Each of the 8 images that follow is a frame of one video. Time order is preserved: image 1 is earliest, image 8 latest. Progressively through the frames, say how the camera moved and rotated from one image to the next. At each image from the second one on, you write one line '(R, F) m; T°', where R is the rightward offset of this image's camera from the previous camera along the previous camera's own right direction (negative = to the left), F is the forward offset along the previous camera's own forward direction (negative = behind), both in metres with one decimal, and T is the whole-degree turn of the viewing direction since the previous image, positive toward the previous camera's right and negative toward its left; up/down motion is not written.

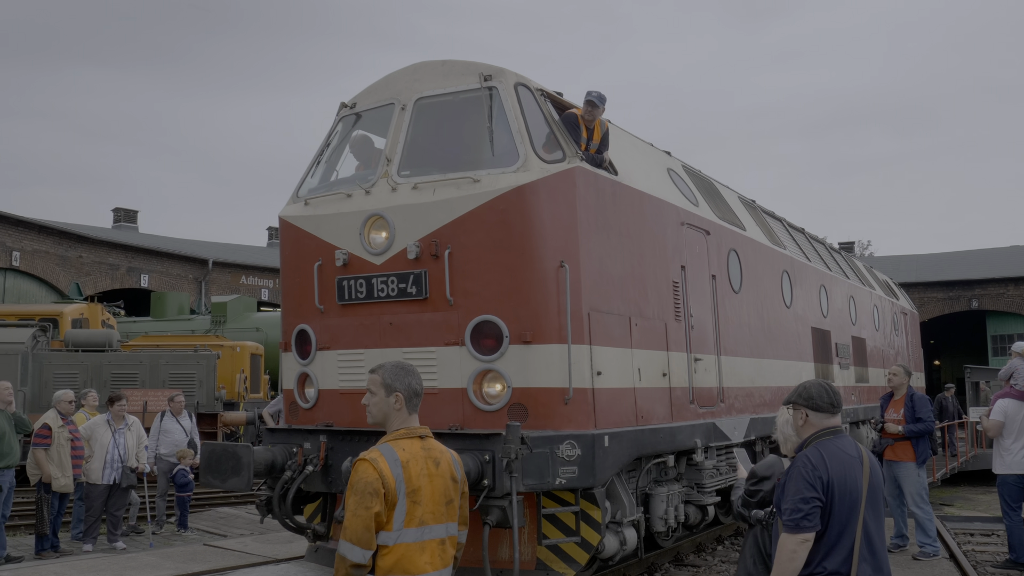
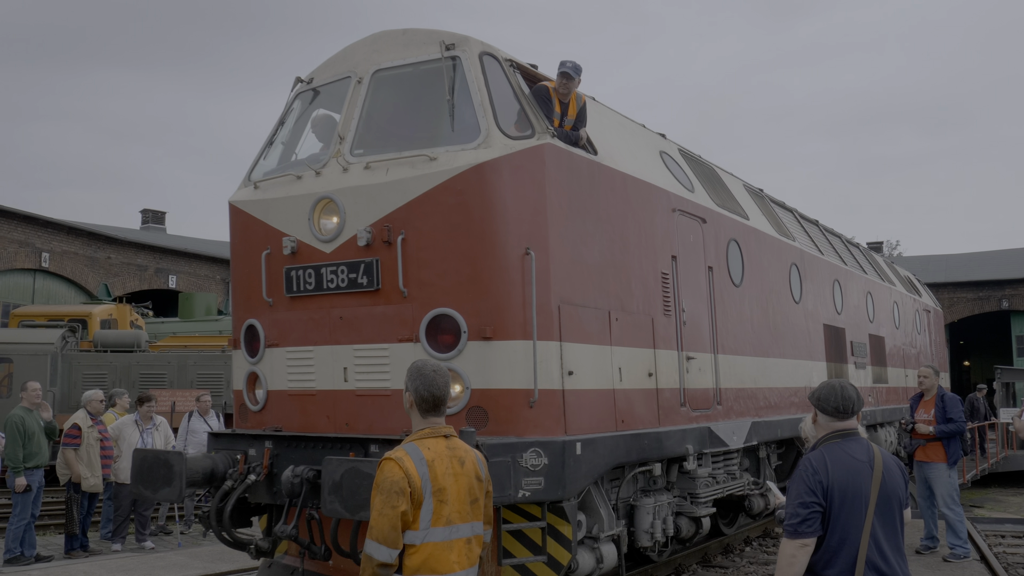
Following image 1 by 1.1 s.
(+0.3, +0.6) m; -1°
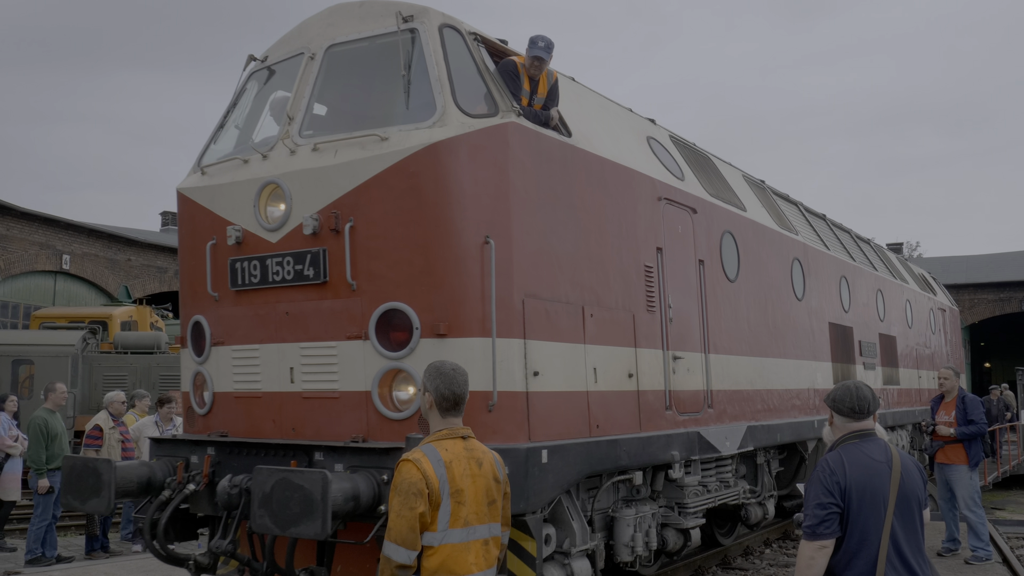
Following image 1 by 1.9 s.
(+0.3, +0.5) m; -1°
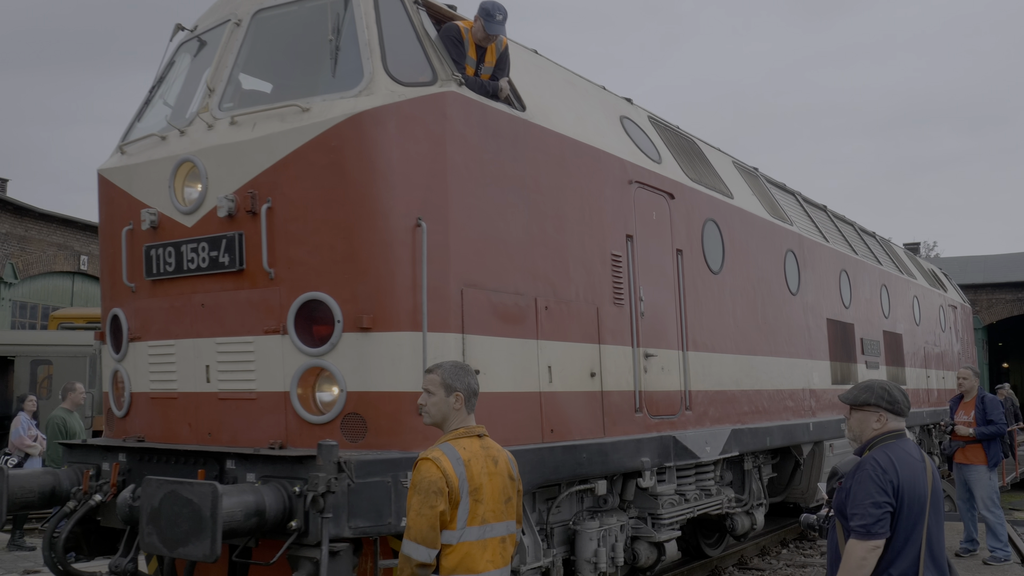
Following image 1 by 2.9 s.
(+0.3, +0.5) m; -1°
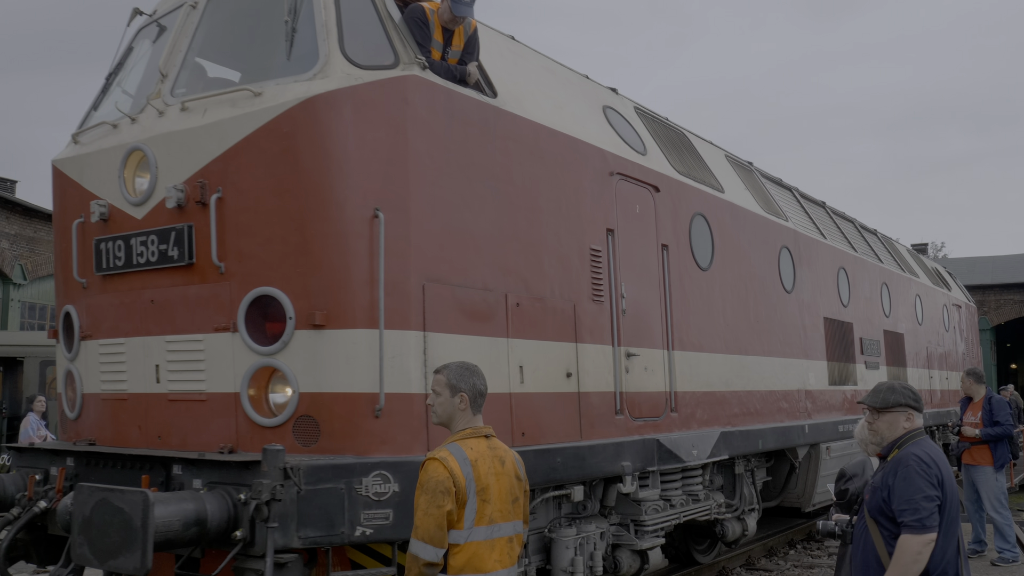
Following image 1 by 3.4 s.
(+0.2, +0.2) m; 0°
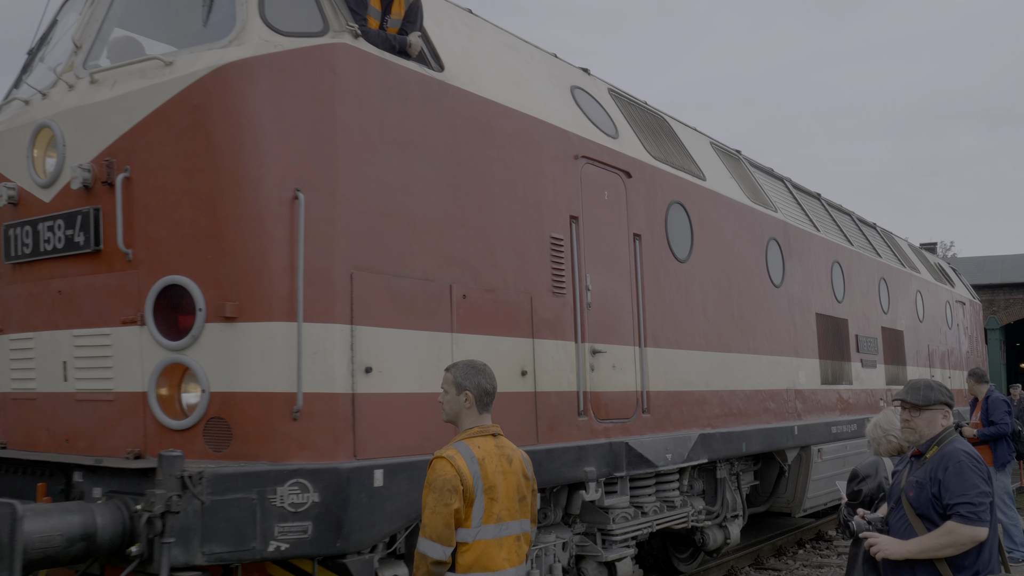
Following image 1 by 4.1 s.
(+0.3, +0.4) m; 0°
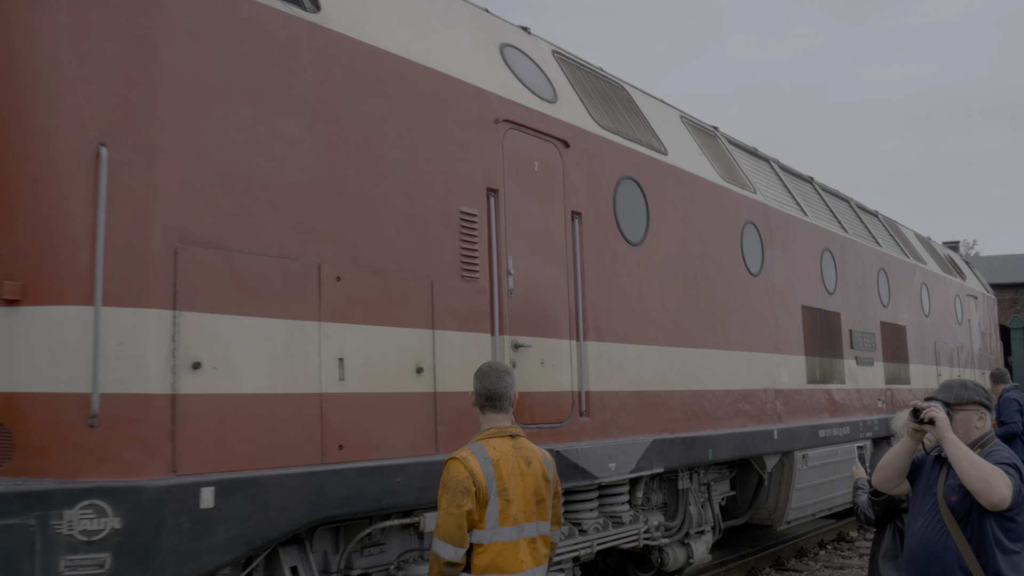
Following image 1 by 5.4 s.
(+0.5, +0.7) m; -1°
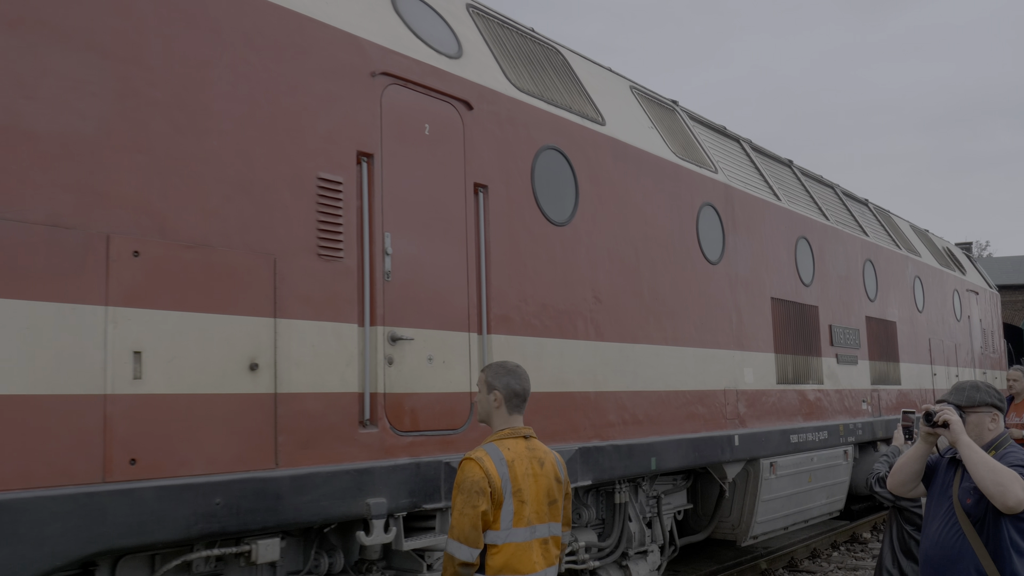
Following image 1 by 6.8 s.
(+0.5, +0.7) m; -1°
